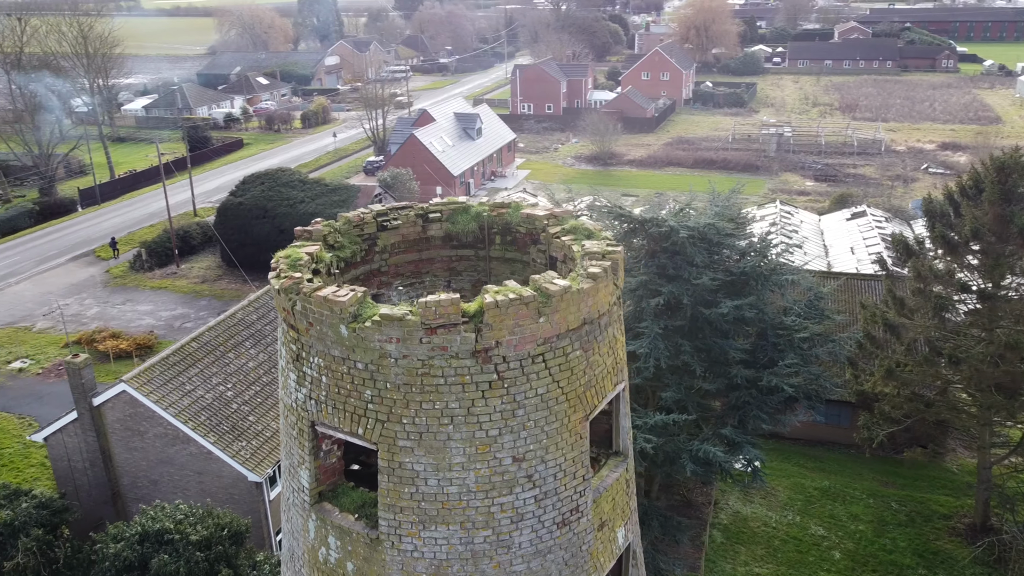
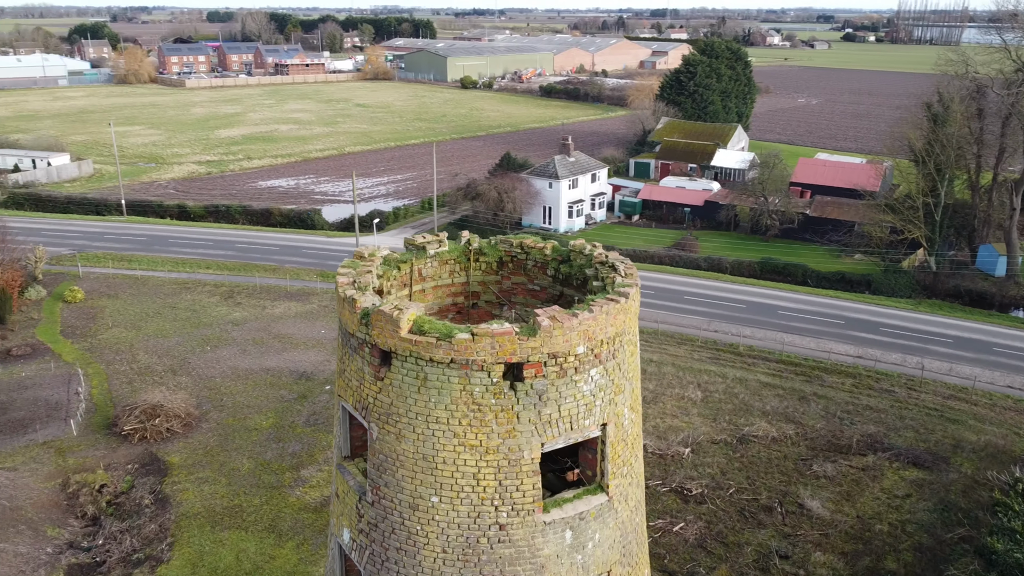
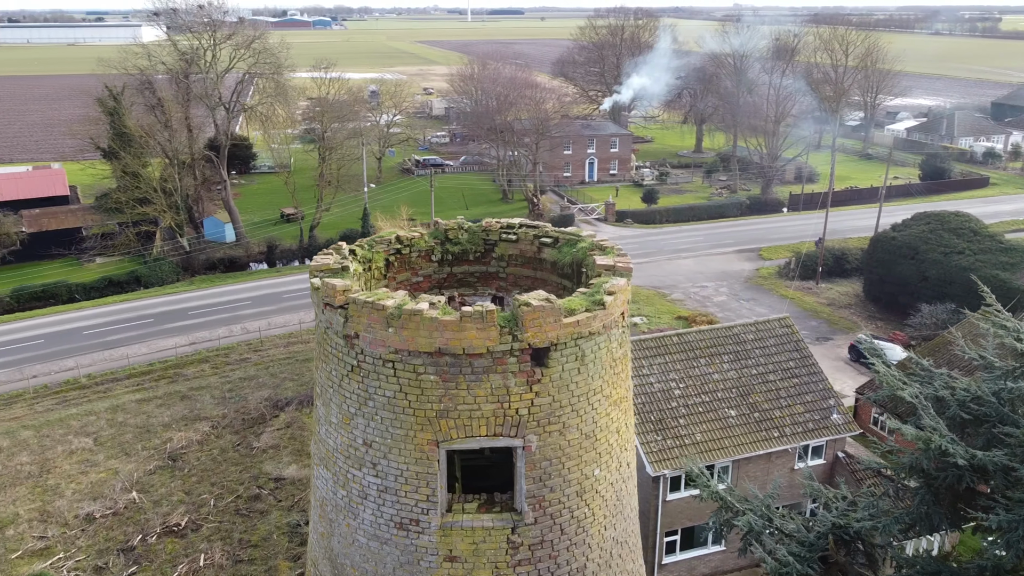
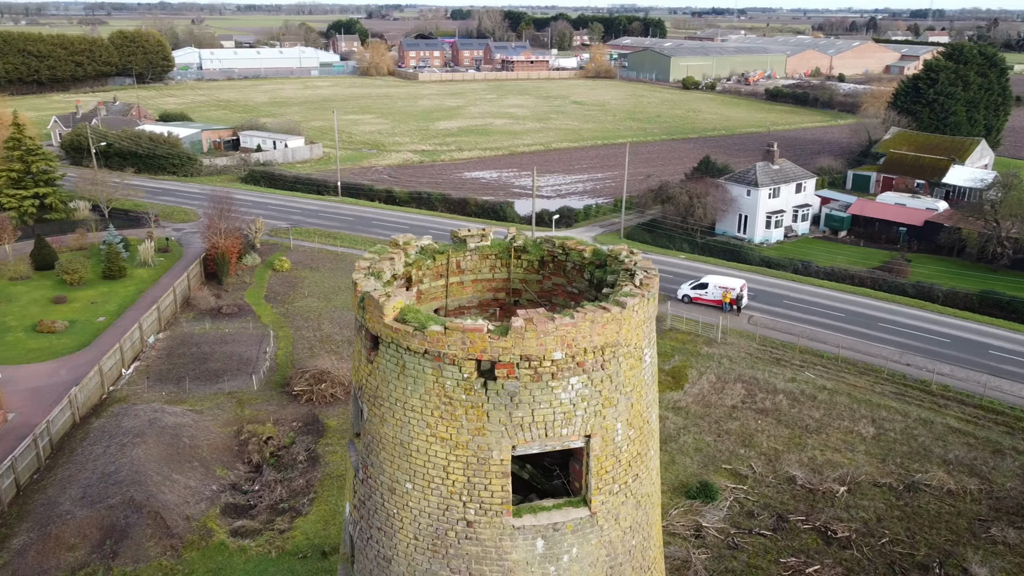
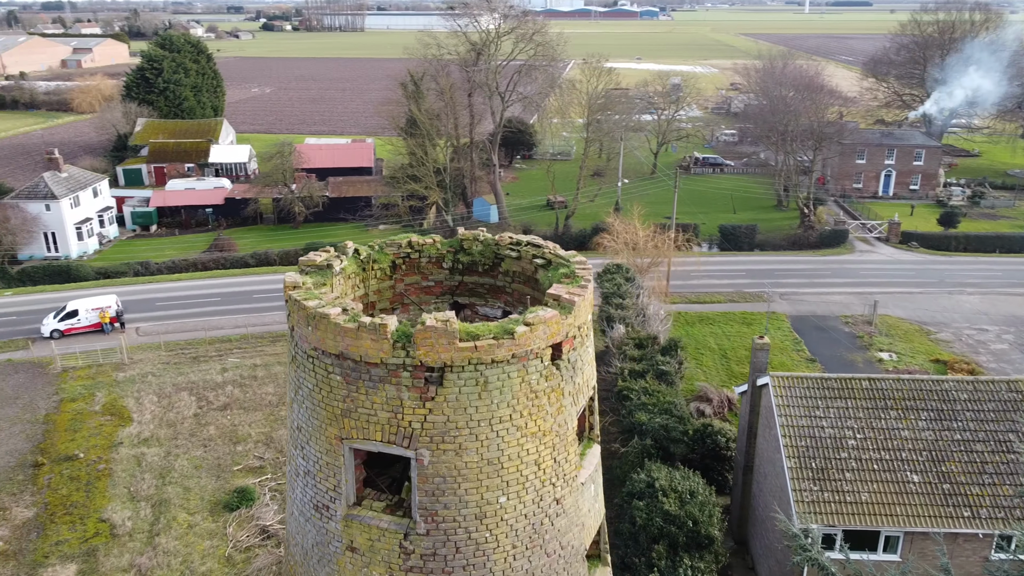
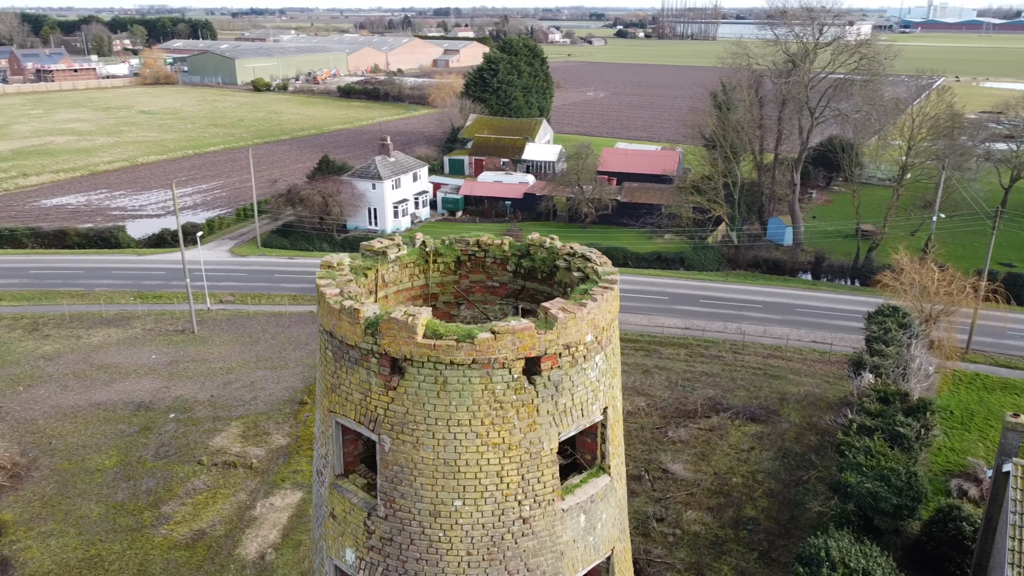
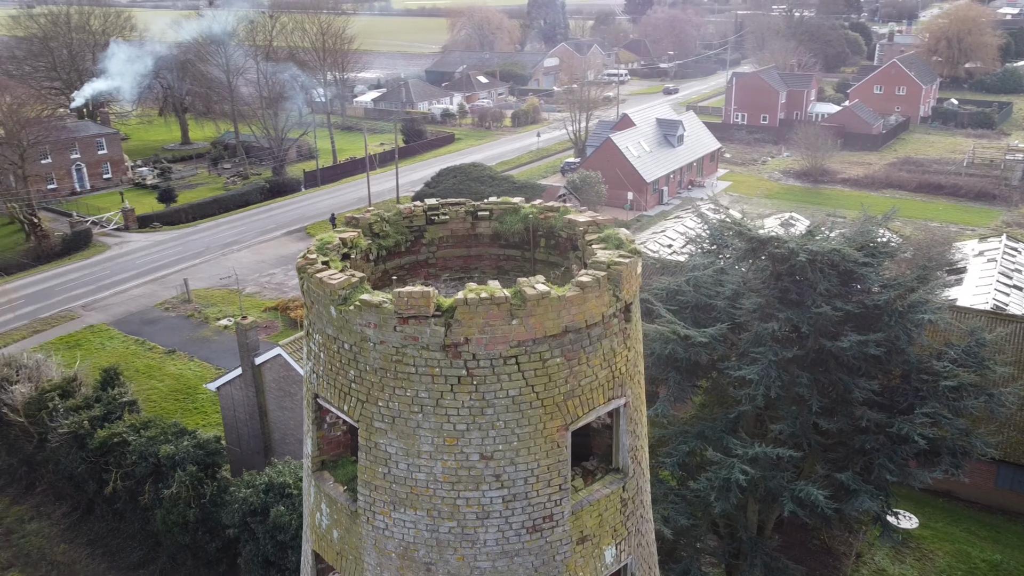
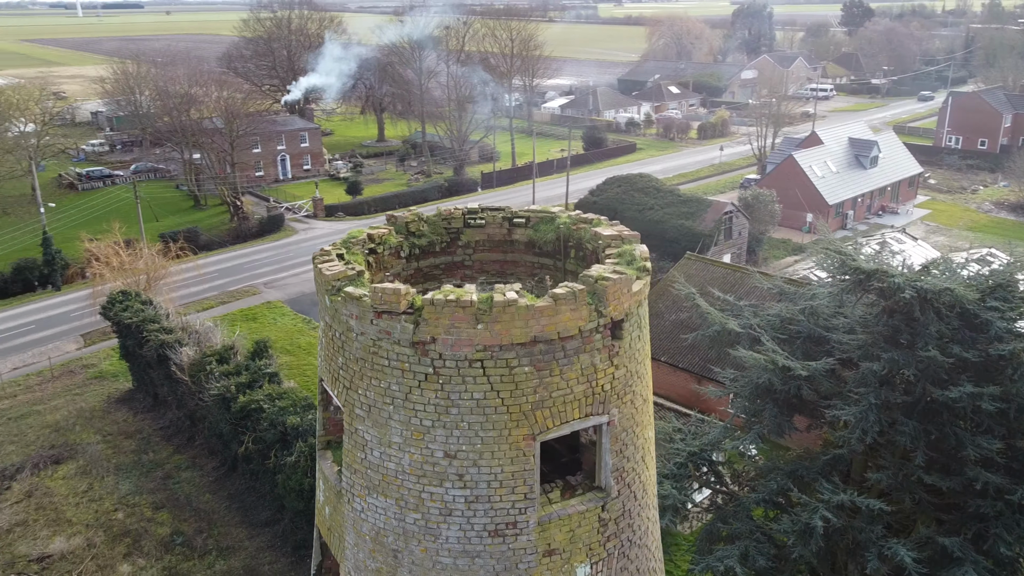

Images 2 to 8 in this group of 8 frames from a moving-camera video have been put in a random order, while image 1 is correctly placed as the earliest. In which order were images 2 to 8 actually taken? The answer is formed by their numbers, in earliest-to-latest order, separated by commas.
7, 8, 3, 5, 6, 2, 4
